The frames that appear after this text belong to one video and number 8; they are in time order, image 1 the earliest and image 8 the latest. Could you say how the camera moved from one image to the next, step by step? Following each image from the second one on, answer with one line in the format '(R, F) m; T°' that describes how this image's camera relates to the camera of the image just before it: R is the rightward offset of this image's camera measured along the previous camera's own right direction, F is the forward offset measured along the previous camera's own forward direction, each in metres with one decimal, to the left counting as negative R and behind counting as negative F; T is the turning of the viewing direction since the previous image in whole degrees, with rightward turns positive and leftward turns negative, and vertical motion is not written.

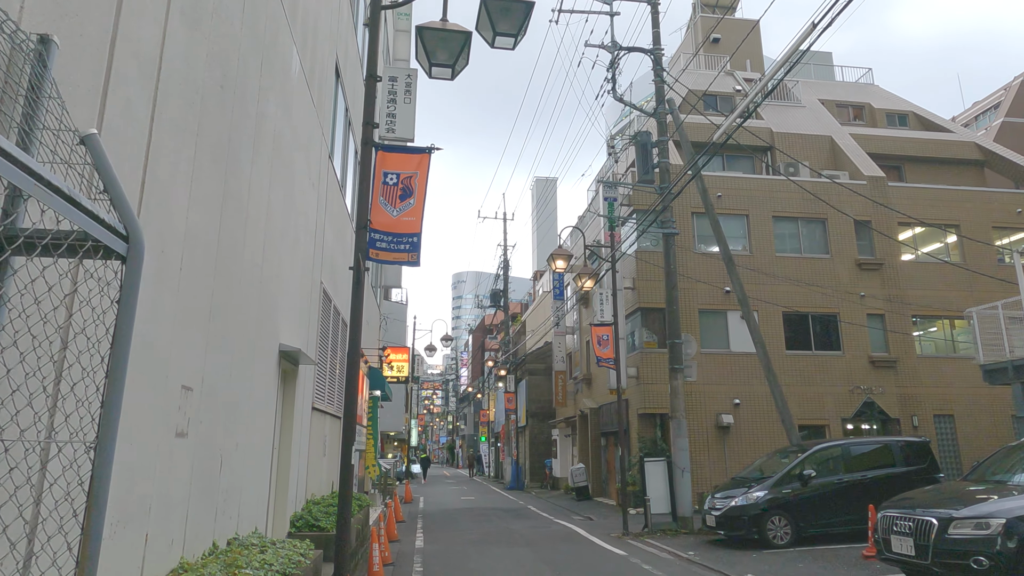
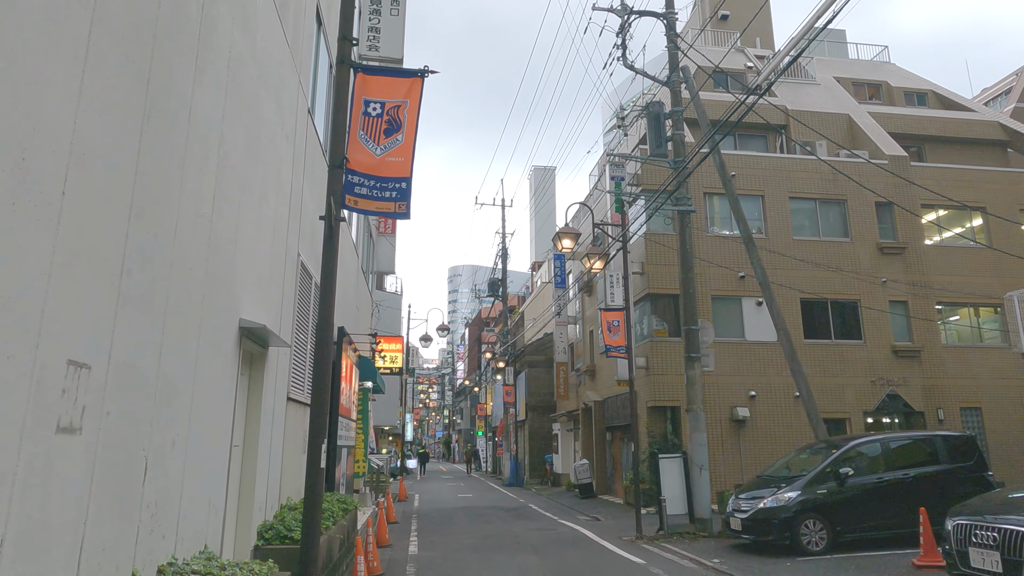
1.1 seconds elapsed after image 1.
(-0.1, +1.3) m; 0°
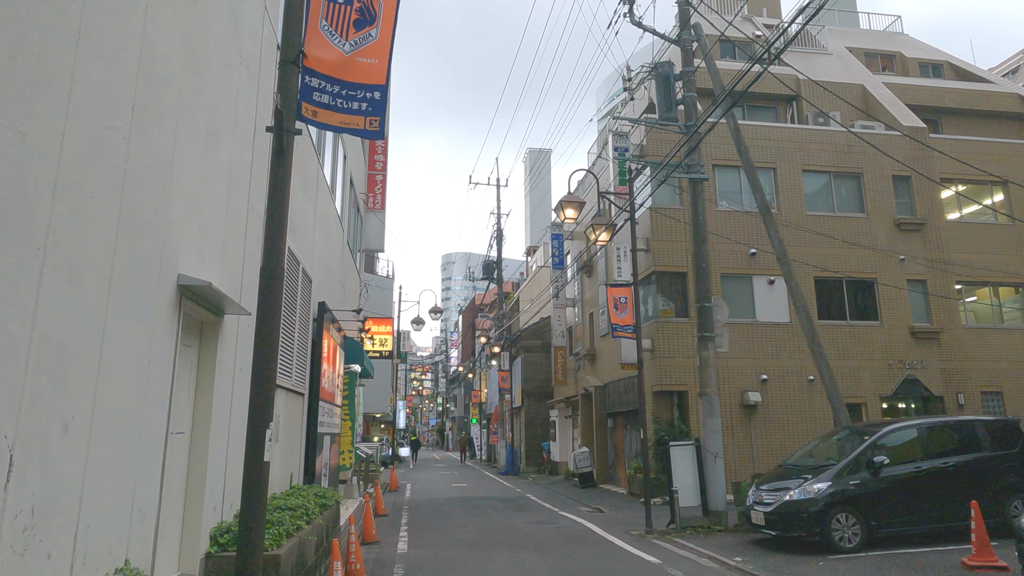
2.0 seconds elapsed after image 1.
(-0.1, +1.2) m; +1°
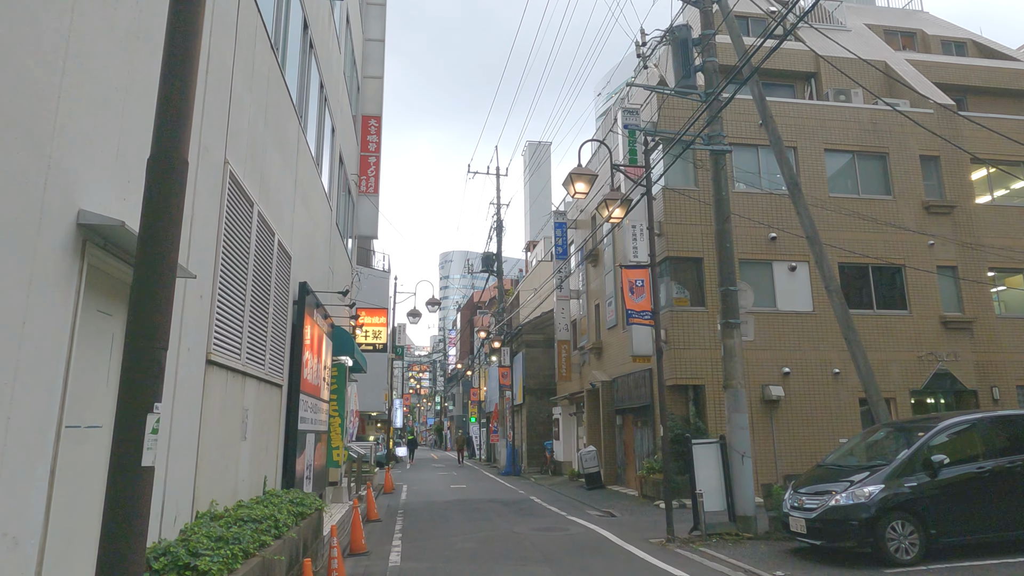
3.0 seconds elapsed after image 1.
(-0.1, +1.3) m; 0°
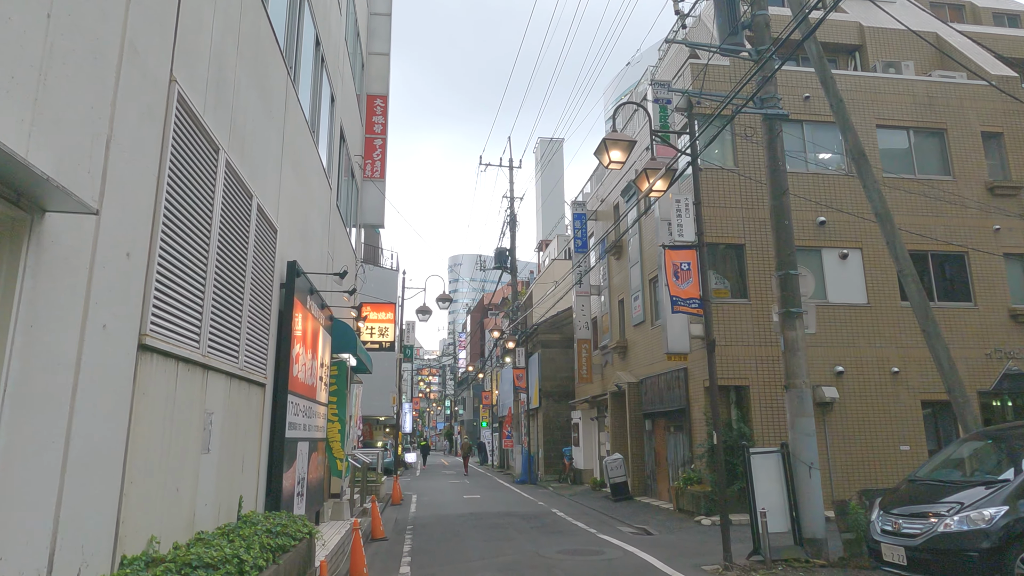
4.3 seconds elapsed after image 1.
(-0.3, +1.7) m; -1°
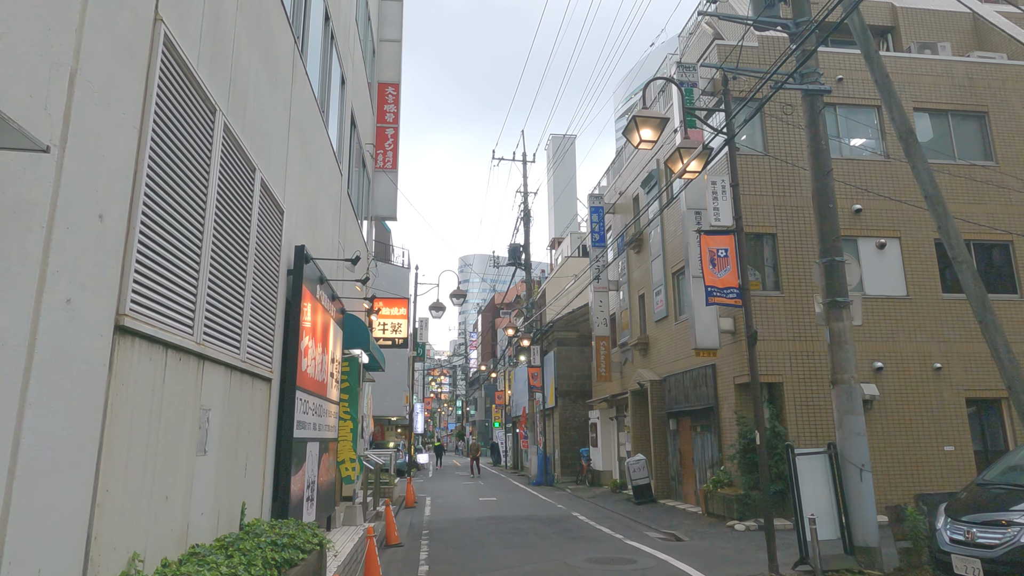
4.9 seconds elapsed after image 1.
(-0.2, +0.7) m; -1°
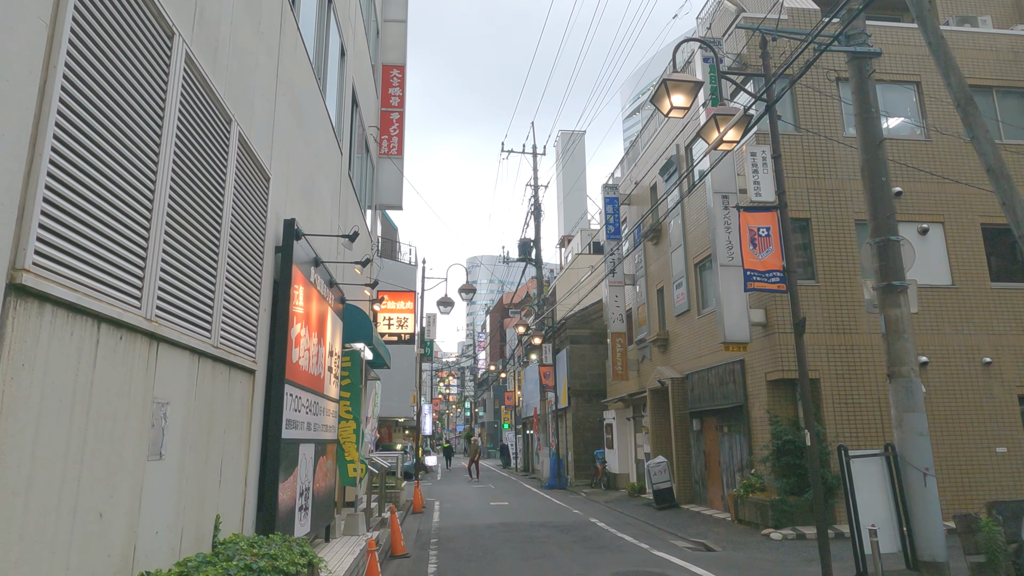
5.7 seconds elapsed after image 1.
(-0.1, +1.0) m; -1°
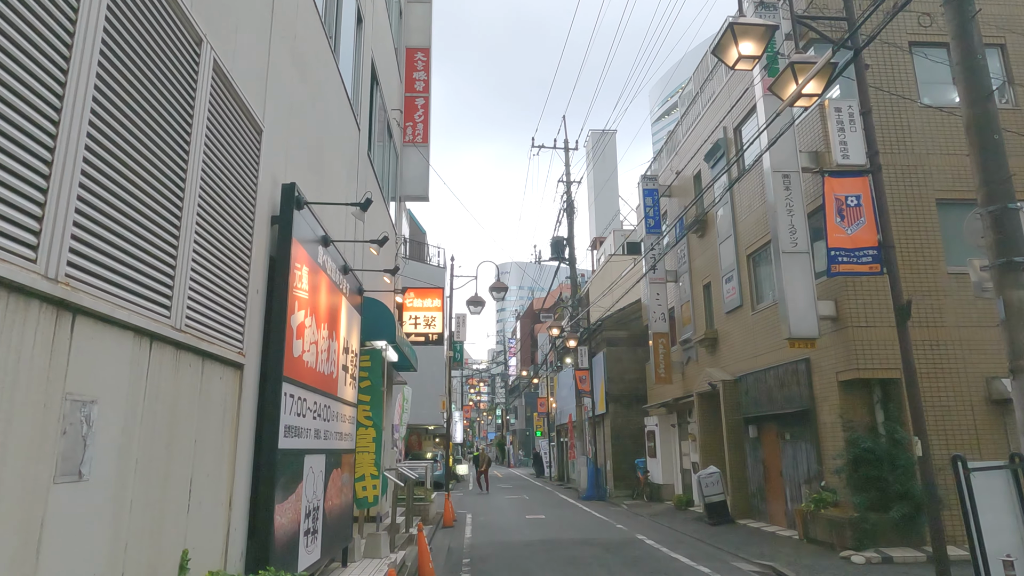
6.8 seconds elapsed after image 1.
(-0.1, +1.2) m; -2°
